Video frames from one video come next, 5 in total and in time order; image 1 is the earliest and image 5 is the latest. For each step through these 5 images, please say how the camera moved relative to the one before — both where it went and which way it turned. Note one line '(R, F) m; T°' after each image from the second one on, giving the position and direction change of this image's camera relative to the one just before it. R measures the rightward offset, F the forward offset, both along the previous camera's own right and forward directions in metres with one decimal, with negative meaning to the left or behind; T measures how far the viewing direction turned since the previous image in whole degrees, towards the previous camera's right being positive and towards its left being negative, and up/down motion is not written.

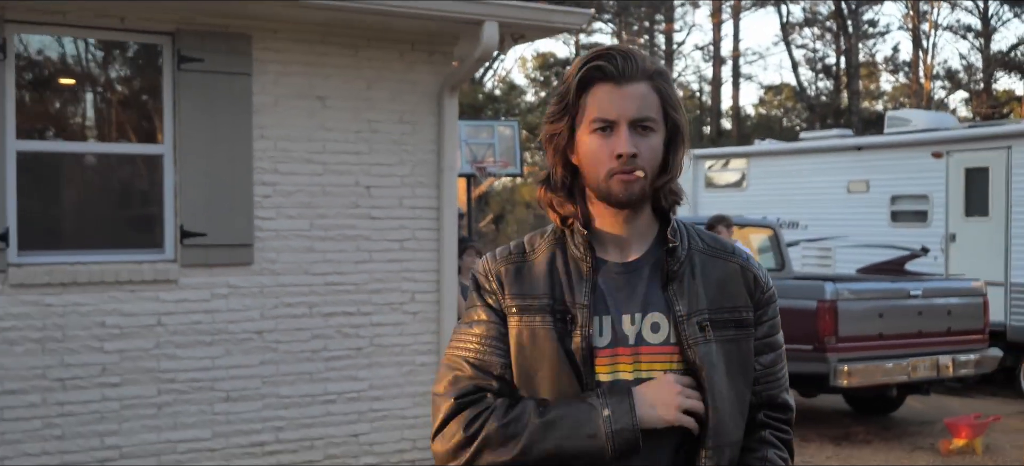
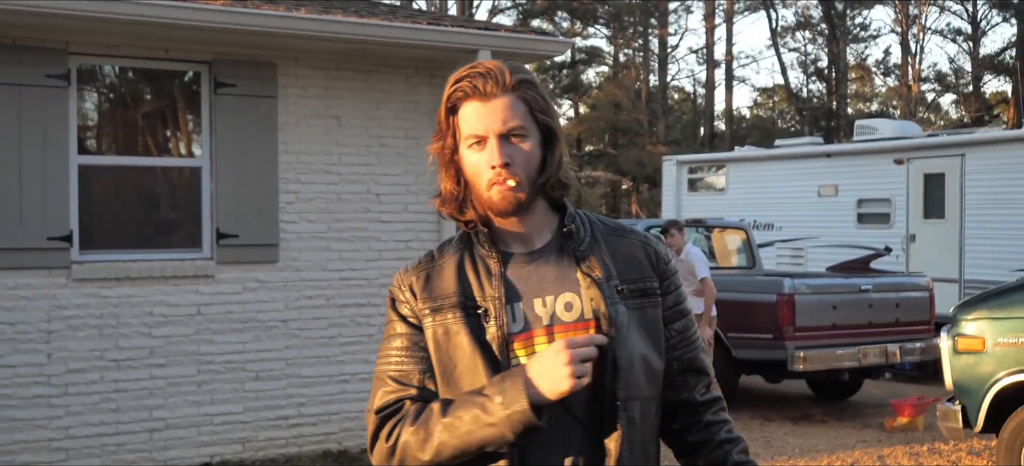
(0.0, -0.9) m; 0°
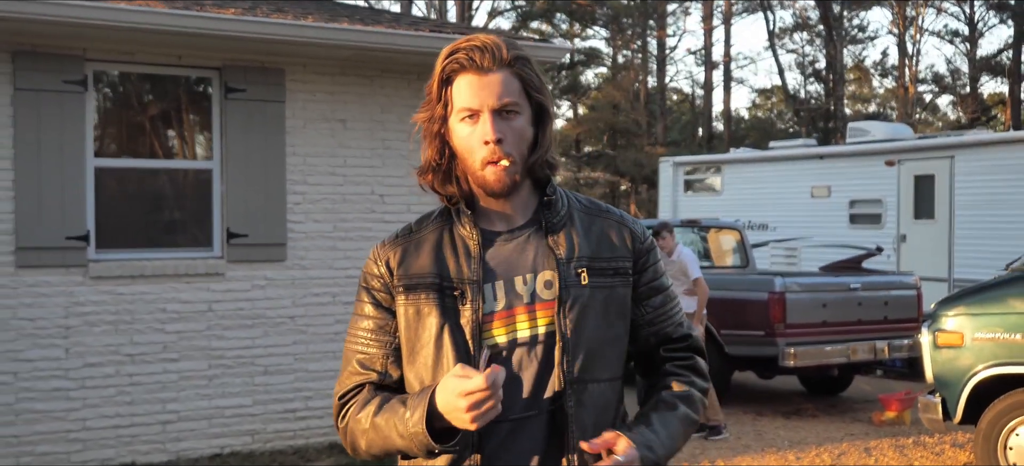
(0.0, -0.3) m; 0°
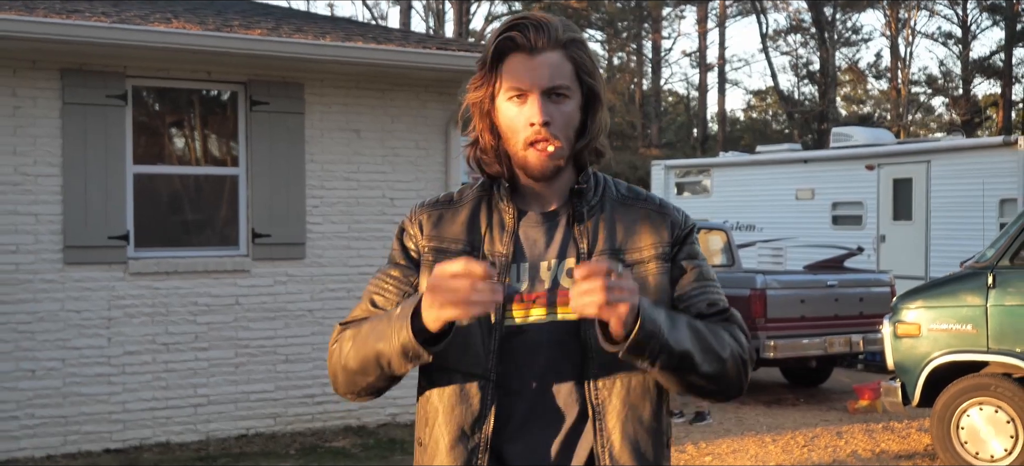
(0.0, -0.6) m; 0°
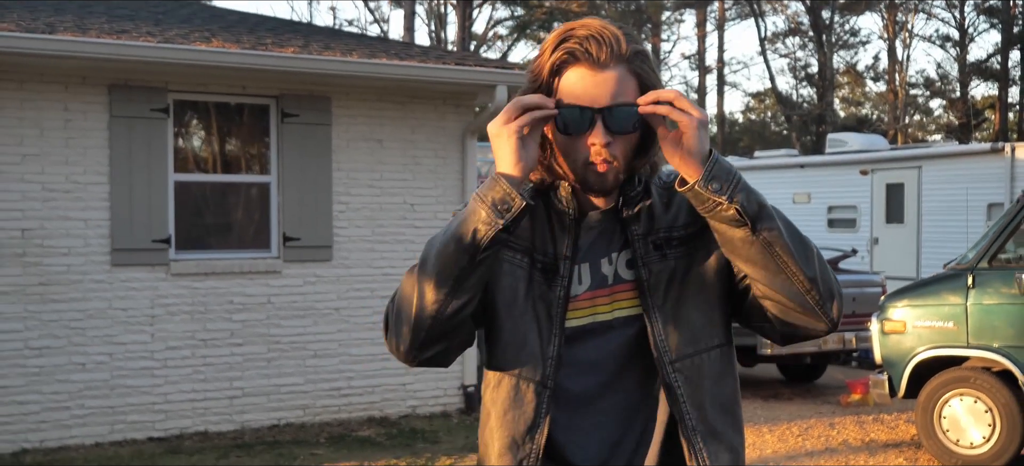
(-0.1, -0.5) m; 0°
